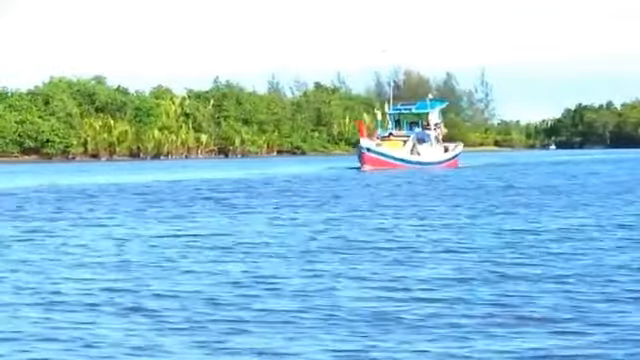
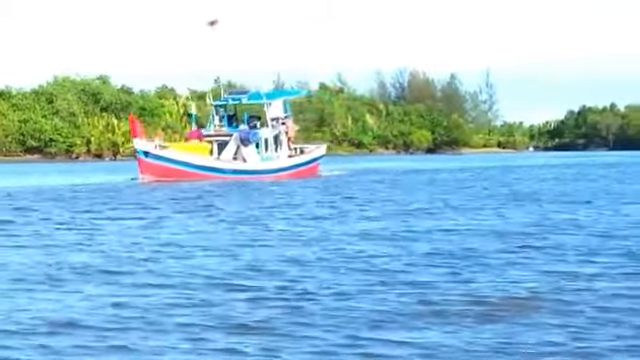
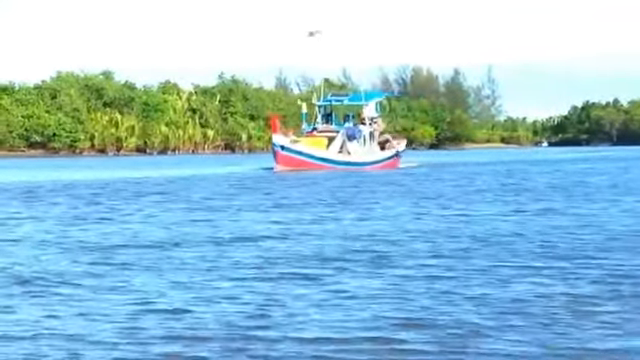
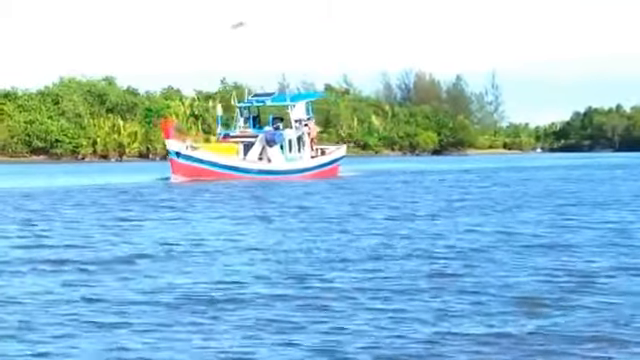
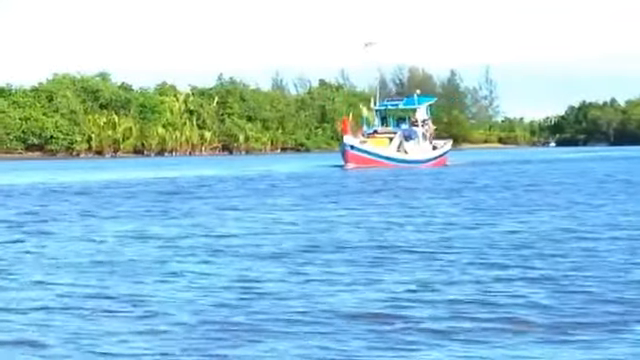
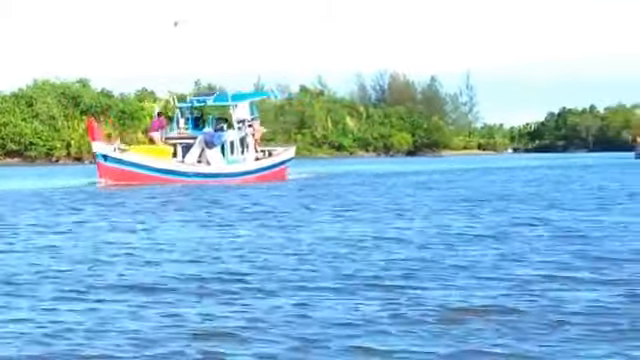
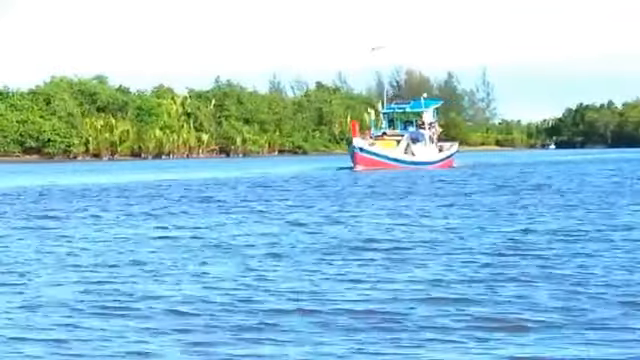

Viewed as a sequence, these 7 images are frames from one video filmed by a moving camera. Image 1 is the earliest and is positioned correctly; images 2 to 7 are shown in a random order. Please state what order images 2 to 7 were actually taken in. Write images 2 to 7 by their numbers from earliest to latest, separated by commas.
7, 5, 3, 4, 2, 6
